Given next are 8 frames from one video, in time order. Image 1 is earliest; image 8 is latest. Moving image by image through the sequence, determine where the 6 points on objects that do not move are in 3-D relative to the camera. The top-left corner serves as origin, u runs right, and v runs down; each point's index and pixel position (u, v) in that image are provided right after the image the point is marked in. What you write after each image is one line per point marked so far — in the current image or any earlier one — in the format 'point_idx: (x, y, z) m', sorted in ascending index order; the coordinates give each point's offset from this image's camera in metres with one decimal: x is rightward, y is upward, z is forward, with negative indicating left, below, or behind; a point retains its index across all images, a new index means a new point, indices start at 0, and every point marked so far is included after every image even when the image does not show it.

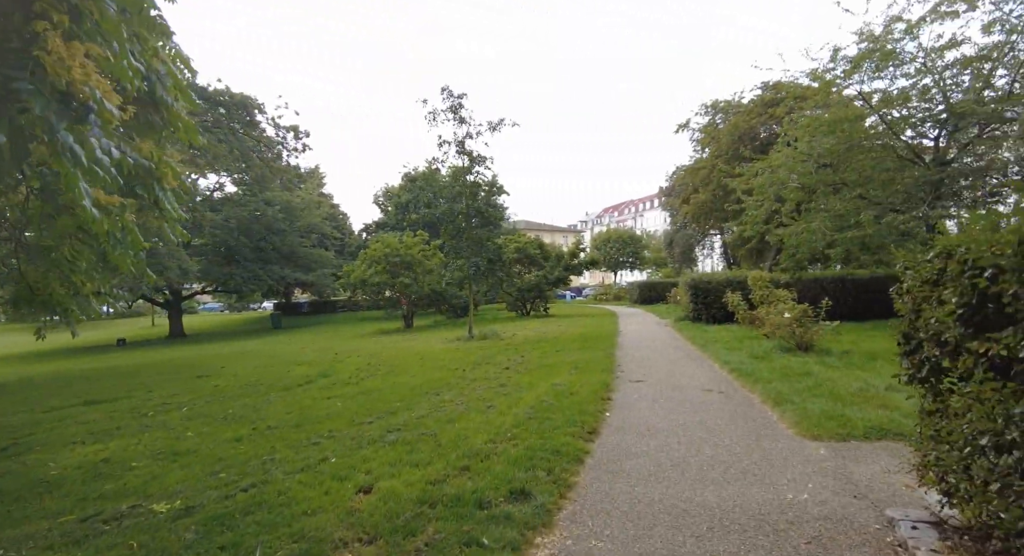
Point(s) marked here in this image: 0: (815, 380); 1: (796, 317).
0: (+4.5, -1.6, +7.0) m
1: (+5.9, -0.8, +9.7) m
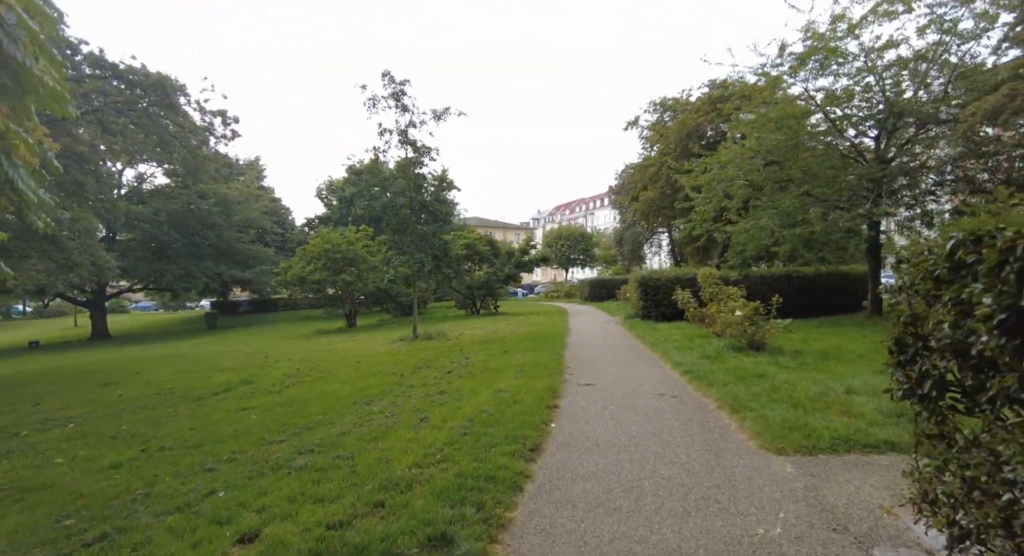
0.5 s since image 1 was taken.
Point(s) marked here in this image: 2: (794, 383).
0: (+3.7, -1.5, +6.7) m
1: (+4.8, -0.8, +9.5) m
2: (+3.9, -1.5, +6.5) m
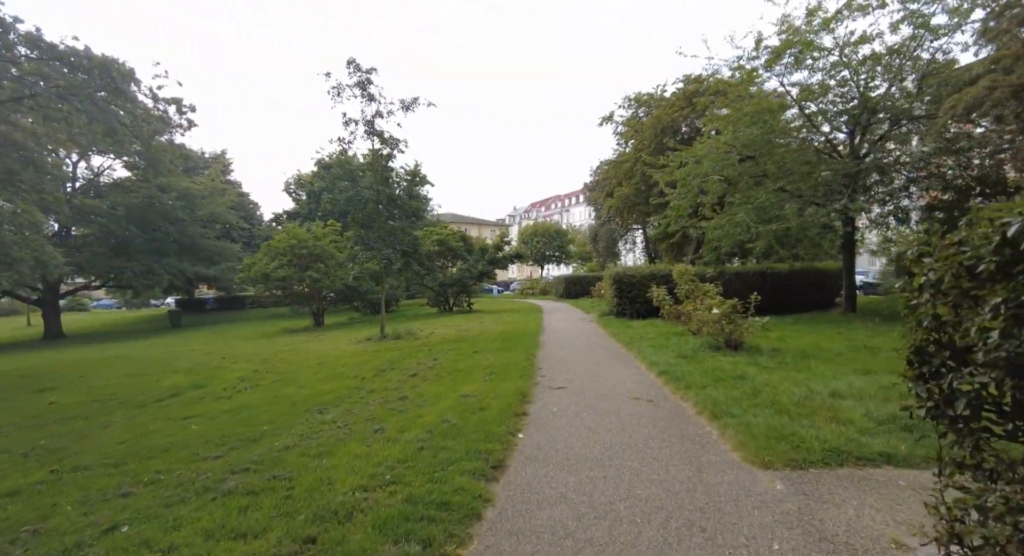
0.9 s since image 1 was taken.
0: (+3.2, -1.4, +6.3) m
1: (+4.2, -0.7, +9.2) m
2: (+3.4, -1.4, +6.1) m
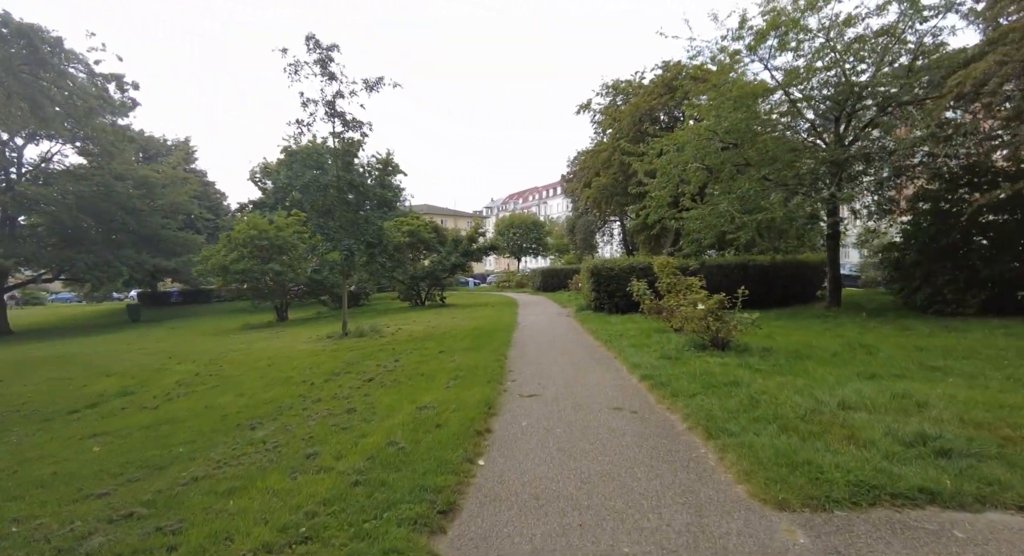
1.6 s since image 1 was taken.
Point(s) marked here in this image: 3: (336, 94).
0: (+2.8, -1.4, +5.6) m
1: (+3.6, -0.6, +8.5) m
2: (+3.0, -1.3, +5.4) m
3: (-5.7, +6.0, +15.4) m
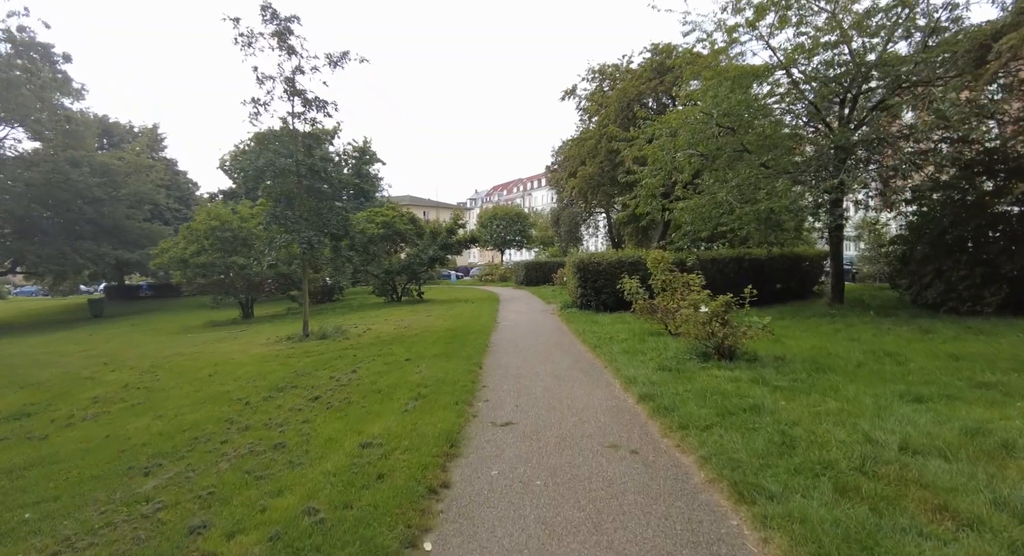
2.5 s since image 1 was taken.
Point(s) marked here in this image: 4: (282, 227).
0: (+2.5, -1.4, +4.4) m
1: (+3.2, -0.5, +7.3) m
2: (+2.7, -1.4, +4.3) m
3: (-6.4, +6.2, +13.9) m
4: (-7.0, +1.5, +14.5) m
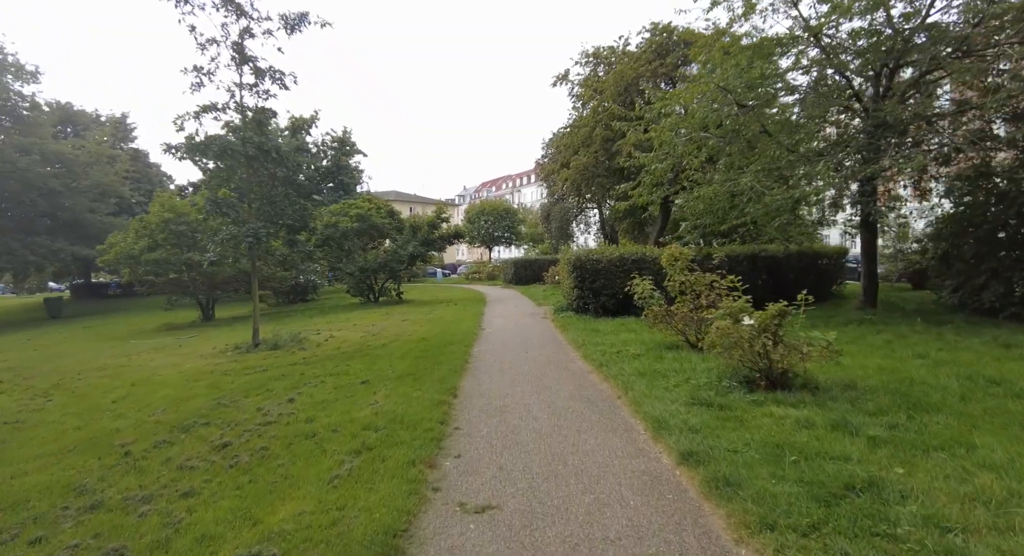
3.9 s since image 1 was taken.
0: (+2.3, -1.4, +2.6) m
1: (+3.0, -0.6, +5.5) m
2: (+2.6, -1.4, +2.5) m
3: (-6.7, +6.2, +11.8) m
4: (-7.4, +1.6, +12.4) m
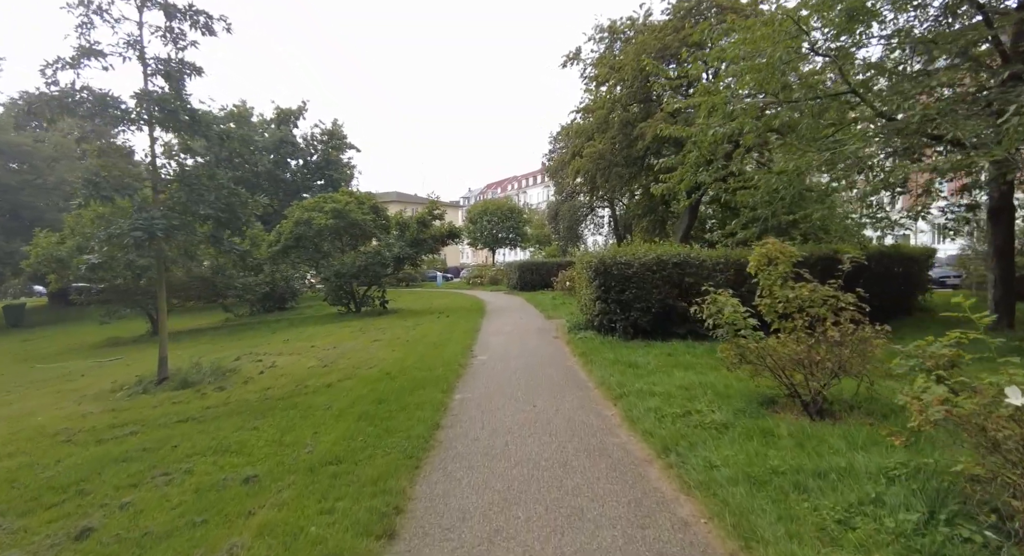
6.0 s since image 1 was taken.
0: (+2.3, -1.6, -0.6) m
1: (+2.9, -0.7, +2.3) m
2: (+2.5, -1.5, -0.7) m
3: (-6.7, +6.0, +8.8) m
4: (-7.3, +1.4, +9.3) m
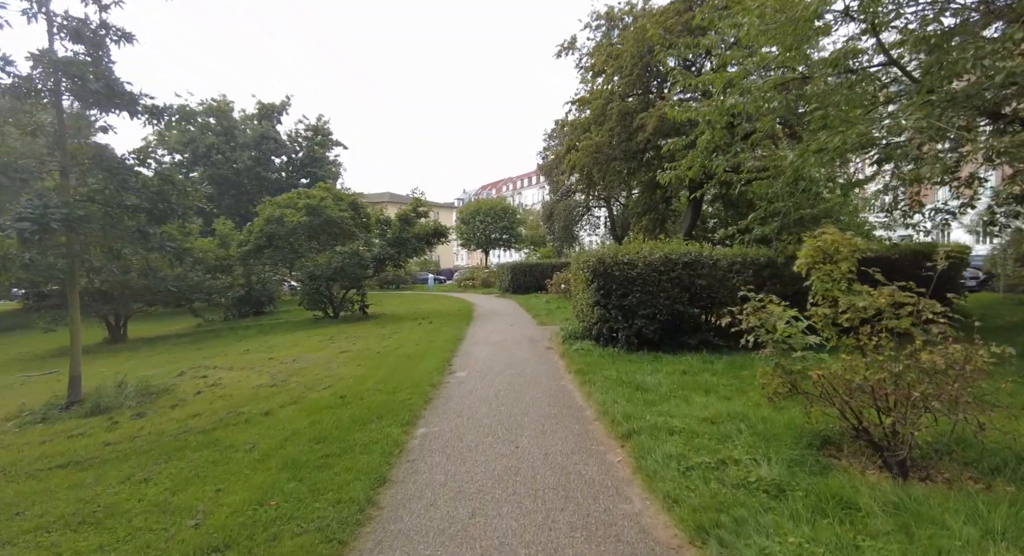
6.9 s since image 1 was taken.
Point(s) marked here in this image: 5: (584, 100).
0: (+2.1, -1.5, -2.0) m
1: (+2.7, -0.7, +1.0) m
2: (+2.3, -1.5, -2.1) m
3: (-7.0, +6.0, +7.4) m
4: (-7.6, +1.3, +7.9) m
5: (+3.0, +7.4, +19.2) m
